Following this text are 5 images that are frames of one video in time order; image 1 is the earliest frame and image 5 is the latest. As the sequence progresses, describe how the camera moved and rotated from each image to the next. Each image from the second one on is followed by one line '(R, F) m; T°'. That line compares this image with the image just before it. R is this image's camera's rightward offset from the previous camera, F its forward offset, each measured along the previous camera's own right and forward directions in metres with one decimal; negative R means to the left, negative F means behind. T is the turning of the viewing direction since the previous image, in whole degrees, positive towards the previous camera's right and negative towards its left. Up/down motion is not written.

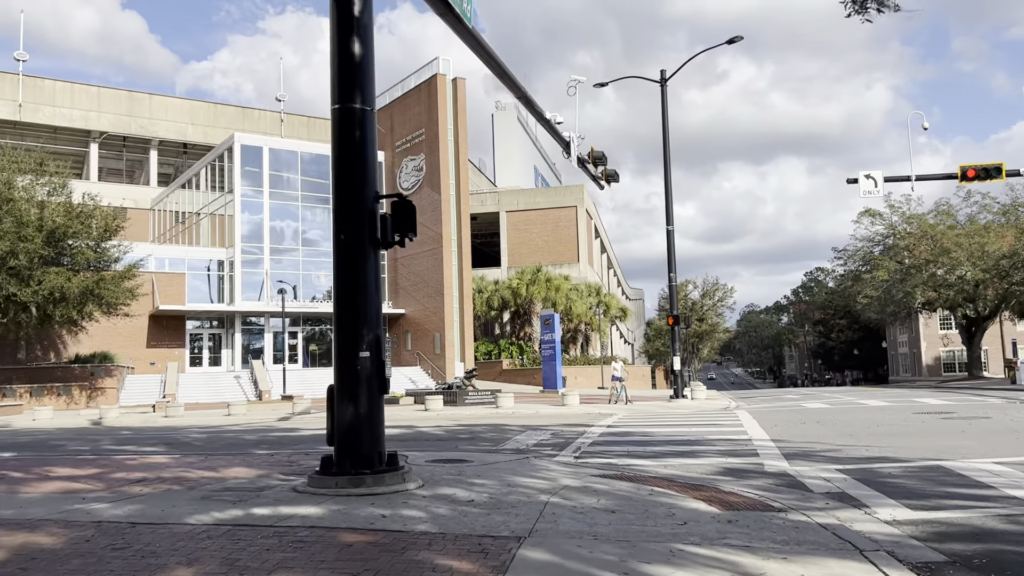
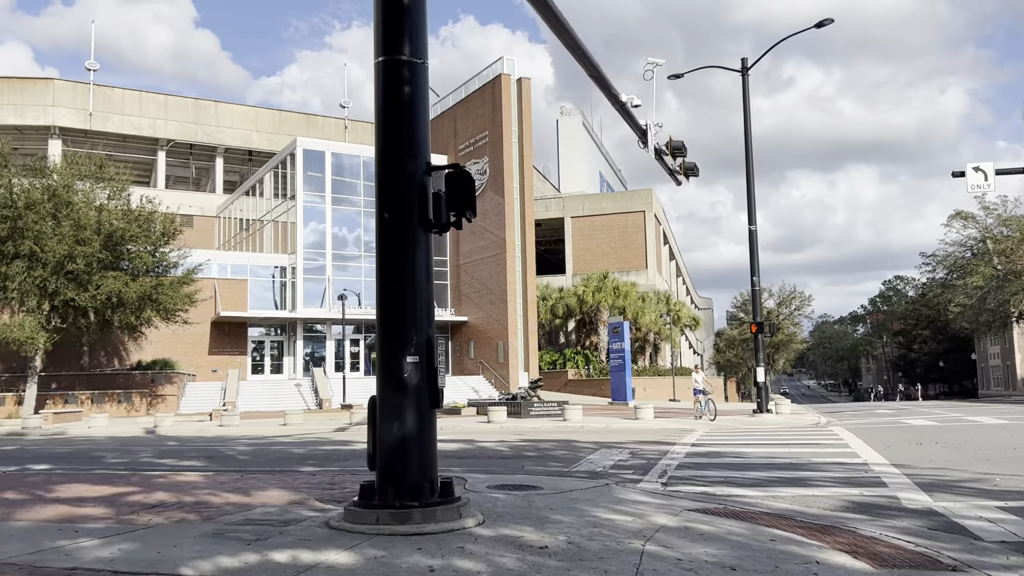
(-0.2, +1.7) m; -4°
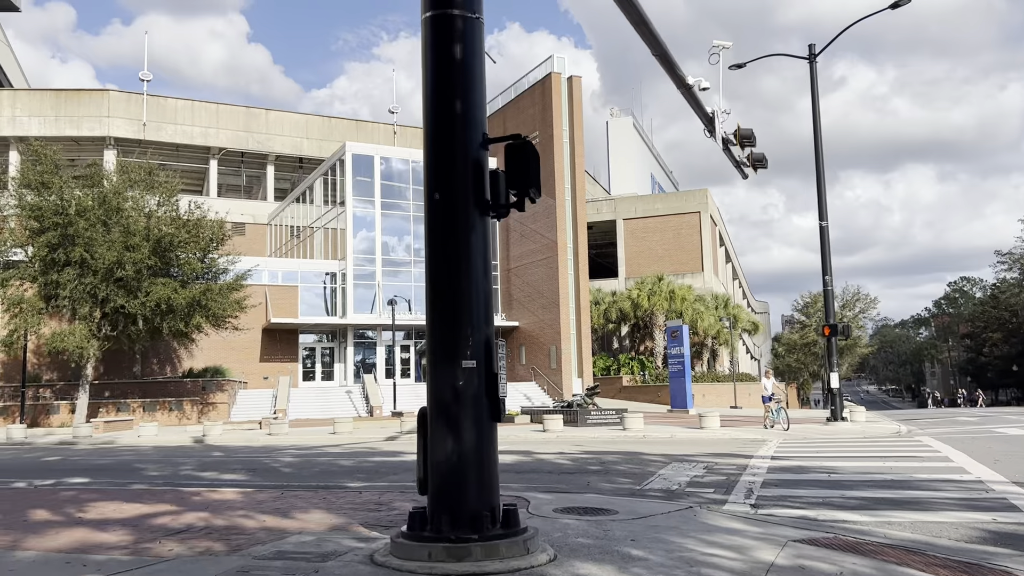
(-0.2, +1.1) m; -3°
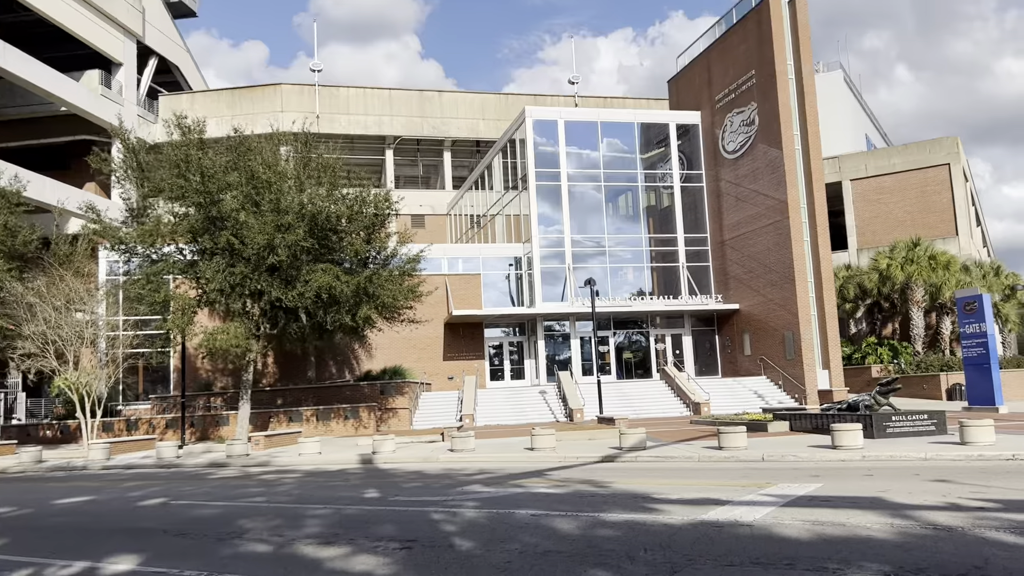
(-1.5, +6.4) m; -12°
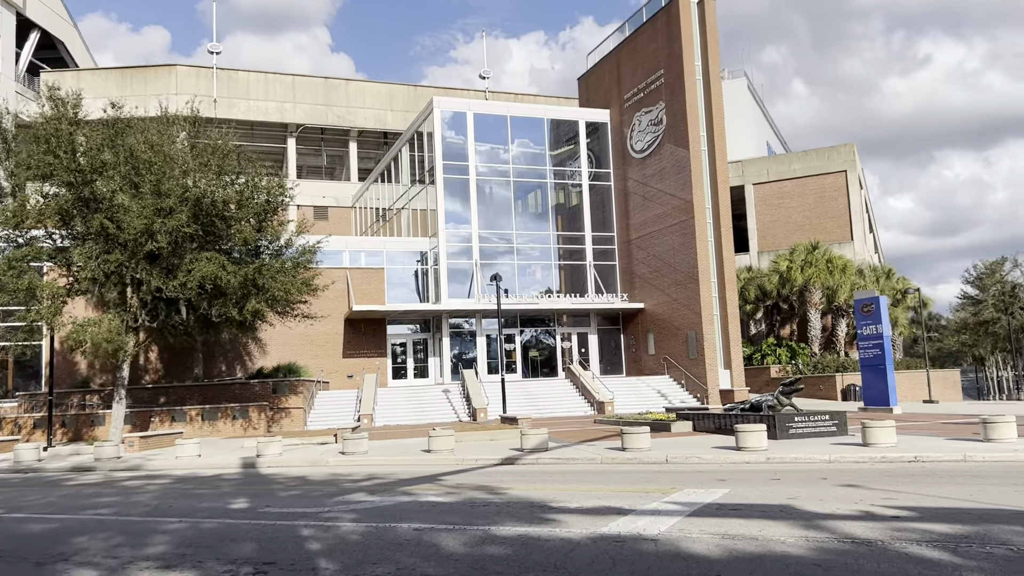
(+0.2, +1.0) m; +6°
